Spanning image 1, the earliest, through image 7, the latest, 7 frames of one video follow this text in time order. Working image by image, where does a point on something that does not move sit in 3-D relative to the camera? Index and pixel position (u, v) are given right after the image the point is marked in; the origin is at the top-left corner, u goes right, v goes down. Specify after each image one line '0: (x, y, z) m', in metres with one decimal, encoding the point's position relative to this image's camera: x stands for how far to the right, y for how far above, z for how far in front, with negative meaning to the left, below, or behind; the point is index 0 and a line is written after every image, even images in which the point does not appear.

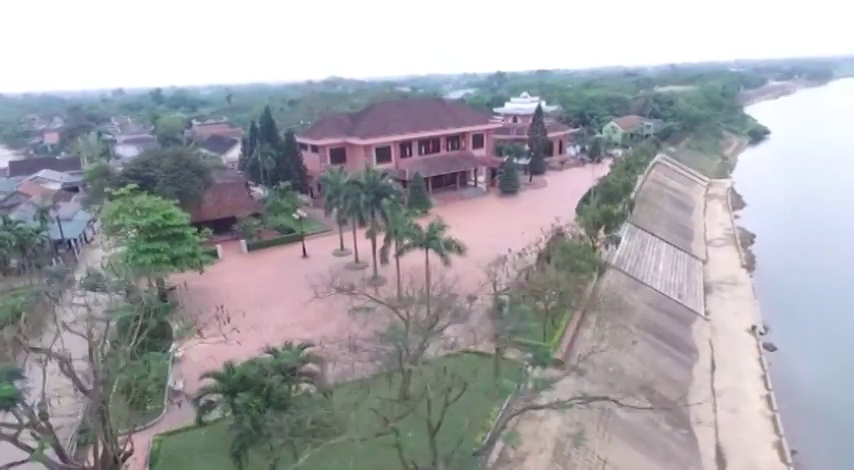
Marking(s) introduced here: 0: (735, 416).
0: (+11.5, -6.9, +19.5) m
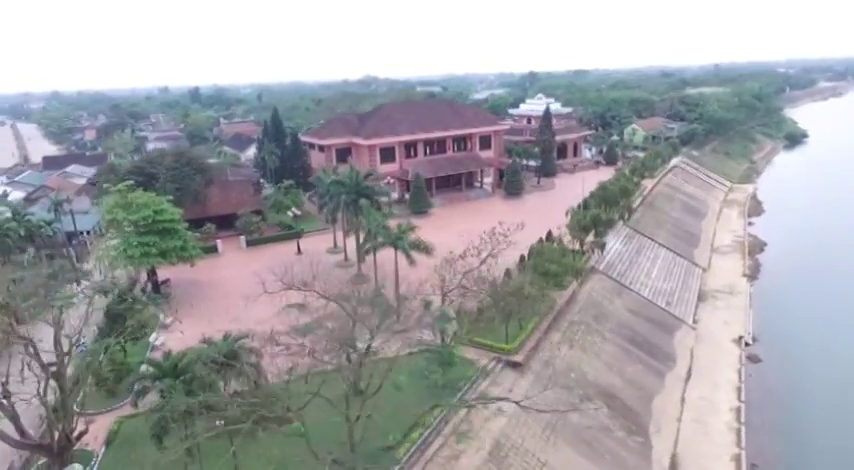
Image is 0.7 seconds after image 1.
0: (+9.9, -7.2, +19.2) m
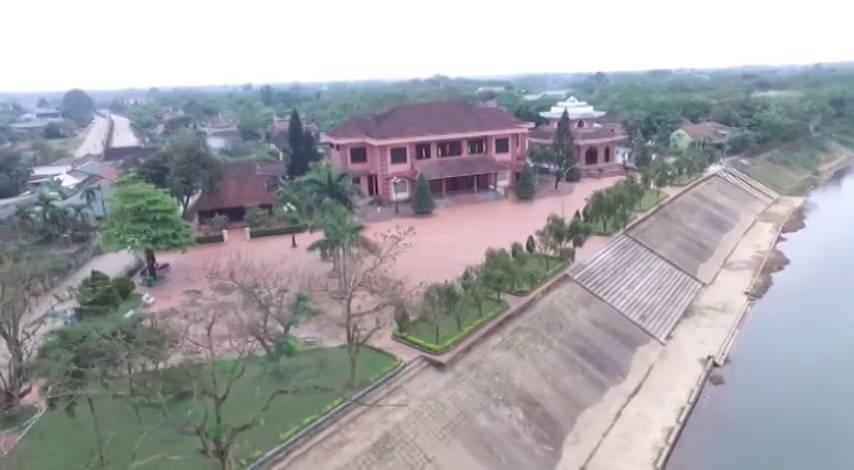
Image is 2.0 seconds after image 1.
0: (+6.9, -7.6, +18.9) m
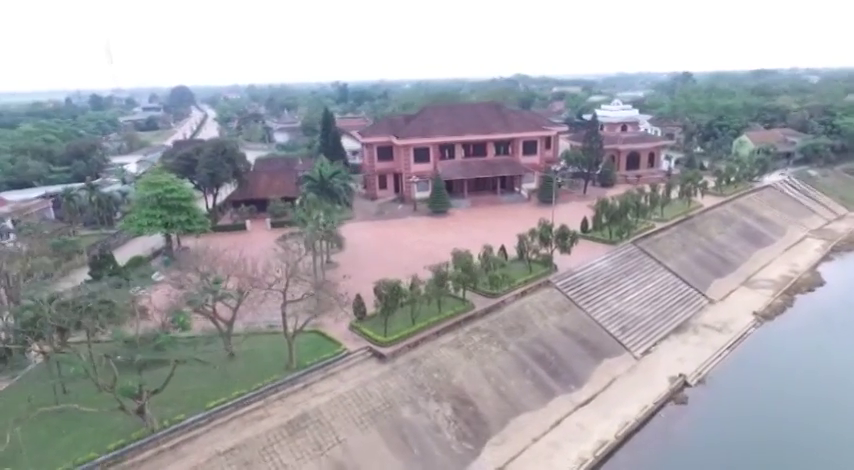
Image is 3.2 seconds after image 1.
0: (+4.3, -7.9, +18.9) m
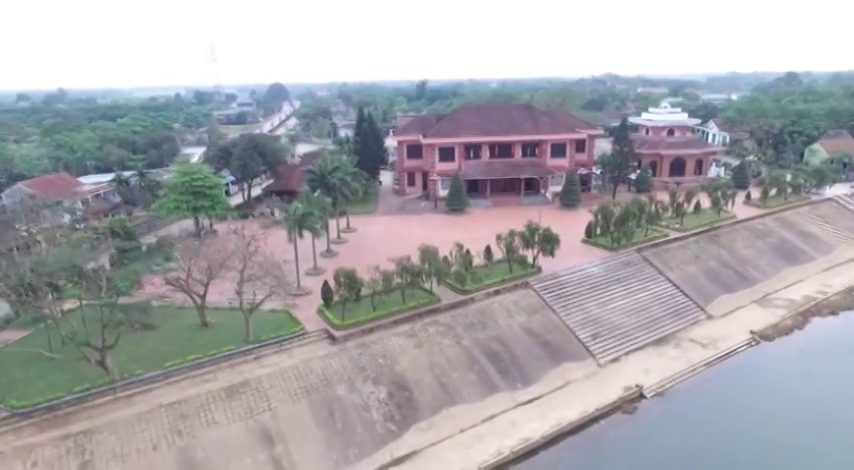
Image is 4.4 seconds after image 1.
0: (+1.5, -7.8, +19.7) m
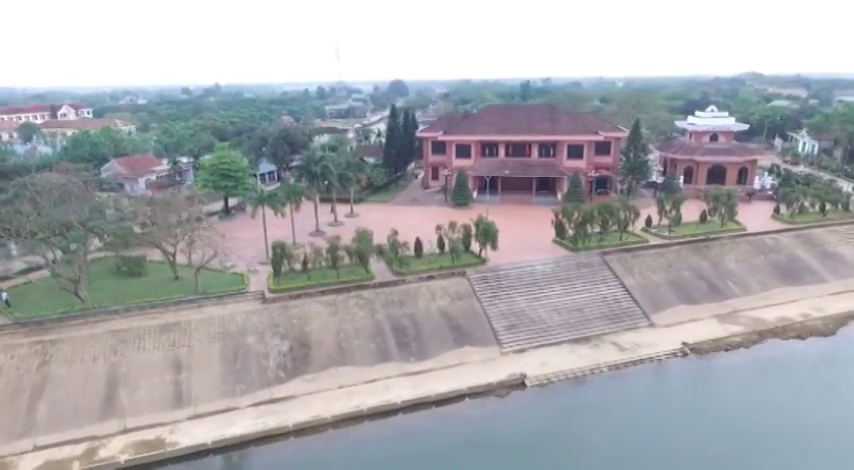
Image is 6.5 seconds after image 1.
0: (-3.9, -7.1, +22.9) m
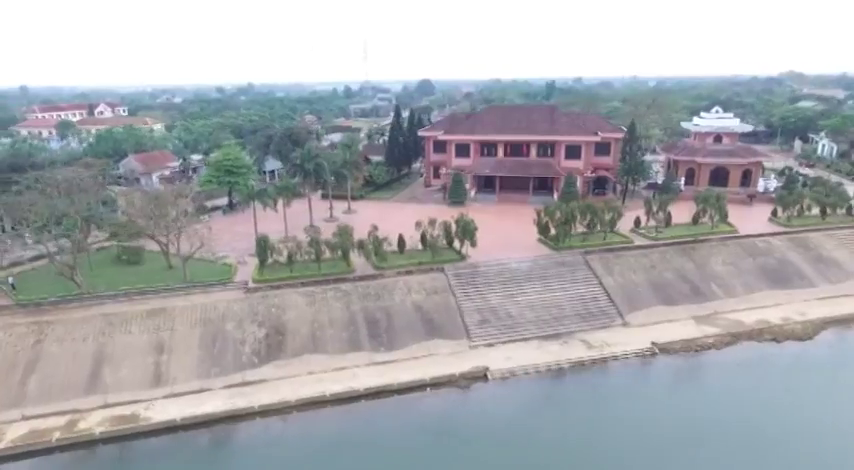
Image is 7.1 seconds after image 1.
0: (-5.6, -6.8, +24.0) m
